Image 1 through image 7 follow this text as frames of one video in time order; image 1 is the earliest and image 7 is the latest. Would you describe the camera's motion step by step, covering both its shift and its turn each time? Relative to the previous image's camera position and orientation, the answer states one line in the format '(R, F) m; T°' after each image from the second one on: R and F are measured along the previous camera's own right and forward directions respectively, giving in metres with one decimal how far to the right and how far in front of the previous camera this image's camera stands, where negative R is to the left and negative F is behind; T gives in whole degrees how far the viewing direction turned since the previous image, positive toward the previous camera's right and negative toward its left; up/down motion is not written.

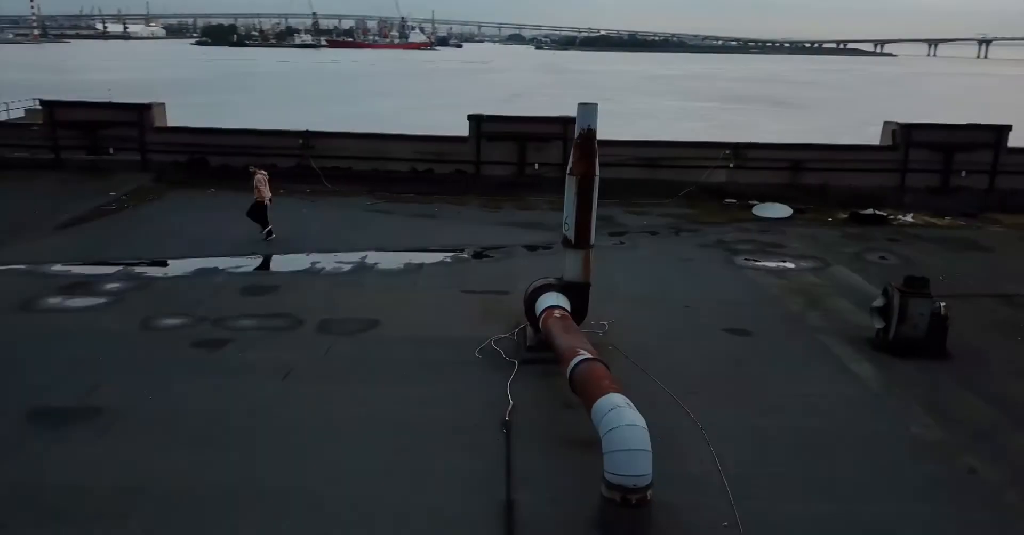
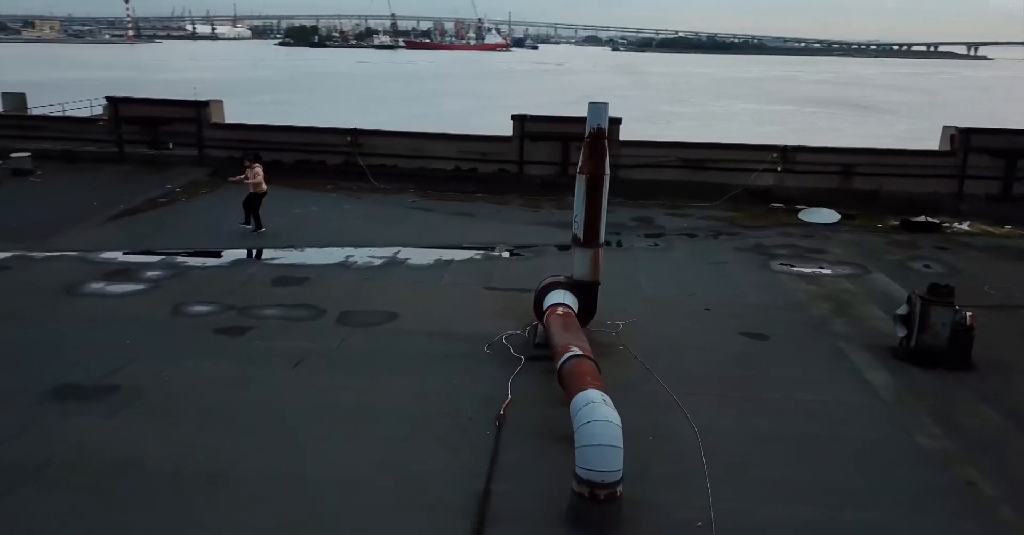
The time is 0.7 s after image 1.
(+0.5, -0.1) m; -5°
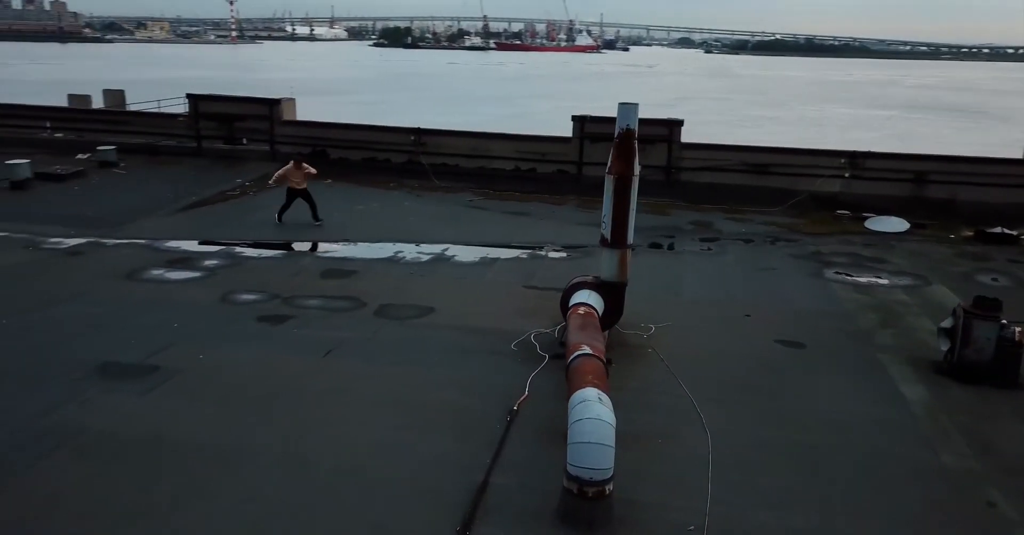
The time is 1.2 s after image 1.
(+0.4, 0.0) m; -6°
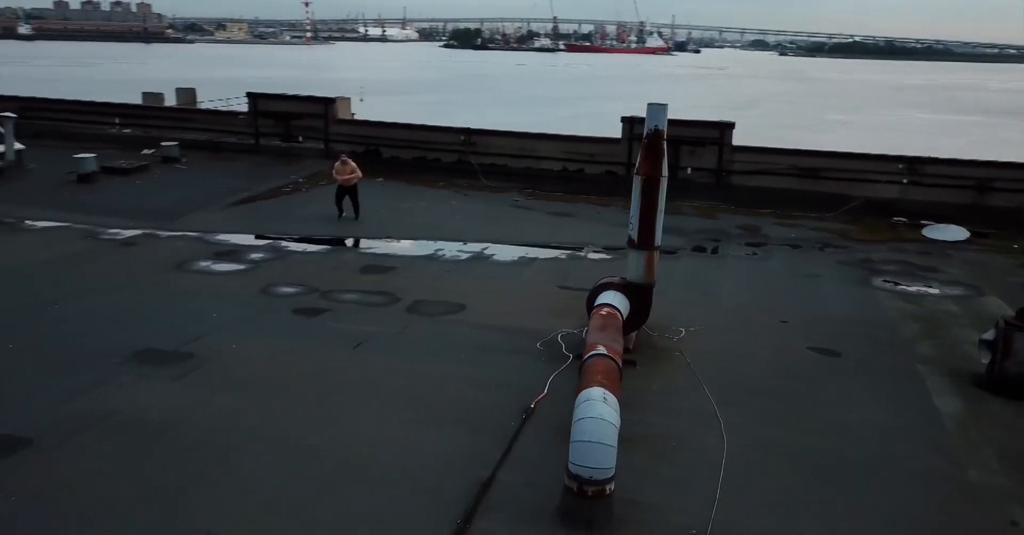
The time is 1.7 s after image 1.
(+0.3, 0.0) m; -4°
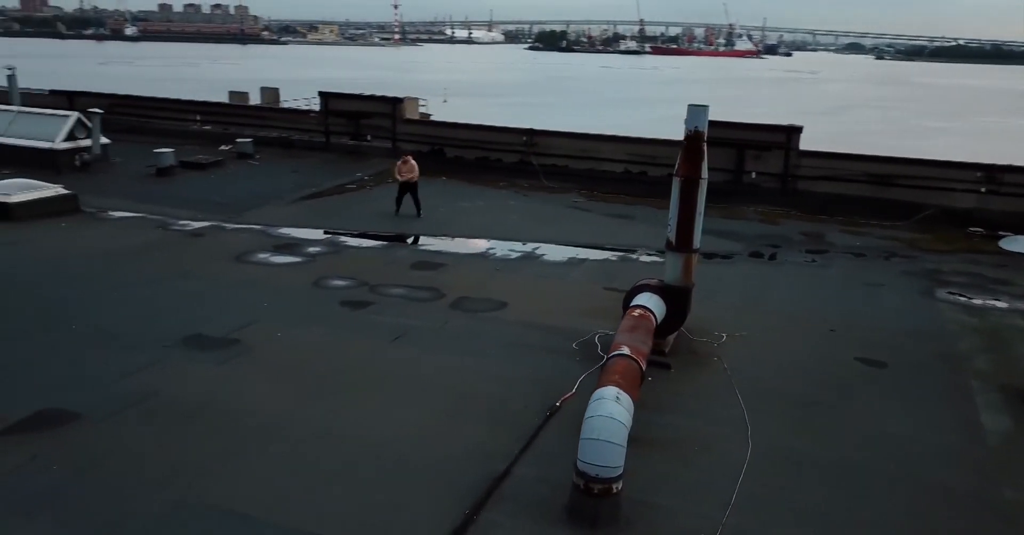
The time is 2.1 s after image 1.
(+0.3, 0.0) m; -5°
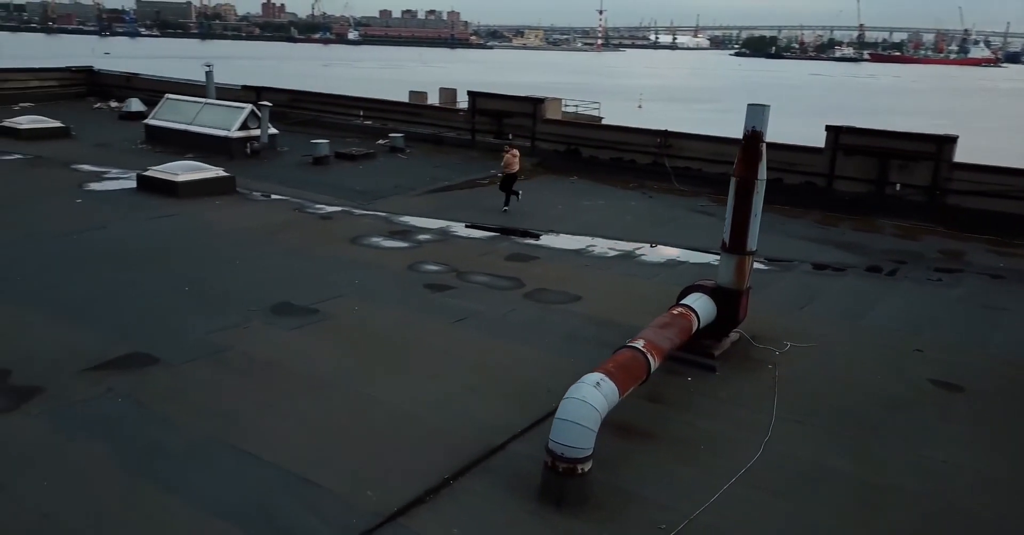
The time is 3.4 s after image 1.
(+1.1, -0.1) m; -13°
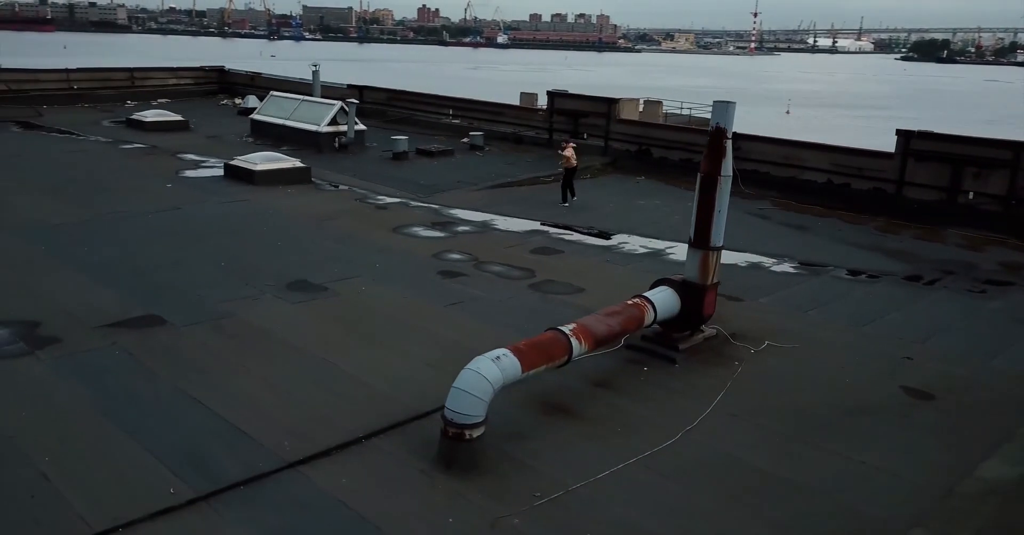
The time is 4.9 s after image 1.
(+1.3, -0.2) m; -9°
